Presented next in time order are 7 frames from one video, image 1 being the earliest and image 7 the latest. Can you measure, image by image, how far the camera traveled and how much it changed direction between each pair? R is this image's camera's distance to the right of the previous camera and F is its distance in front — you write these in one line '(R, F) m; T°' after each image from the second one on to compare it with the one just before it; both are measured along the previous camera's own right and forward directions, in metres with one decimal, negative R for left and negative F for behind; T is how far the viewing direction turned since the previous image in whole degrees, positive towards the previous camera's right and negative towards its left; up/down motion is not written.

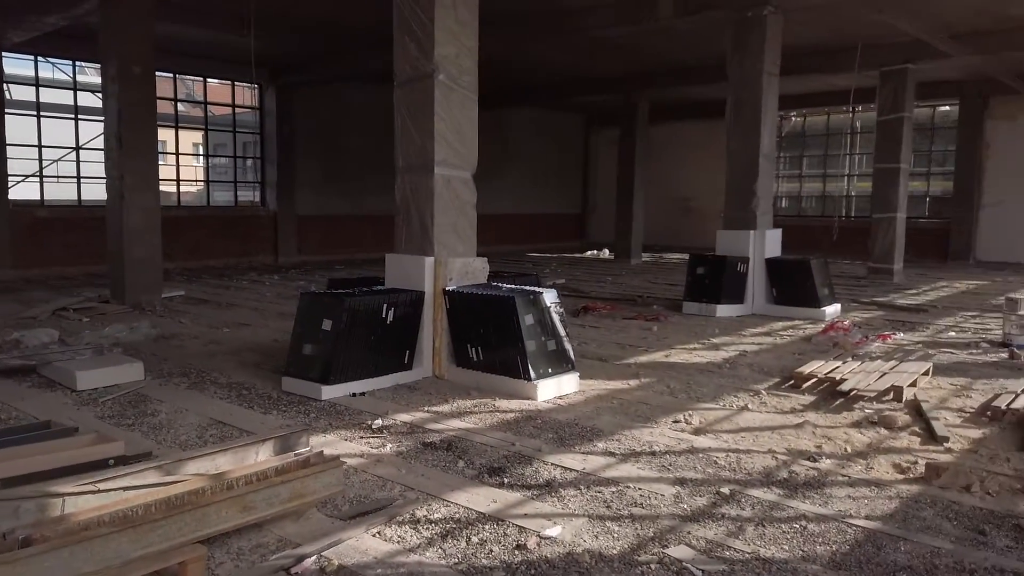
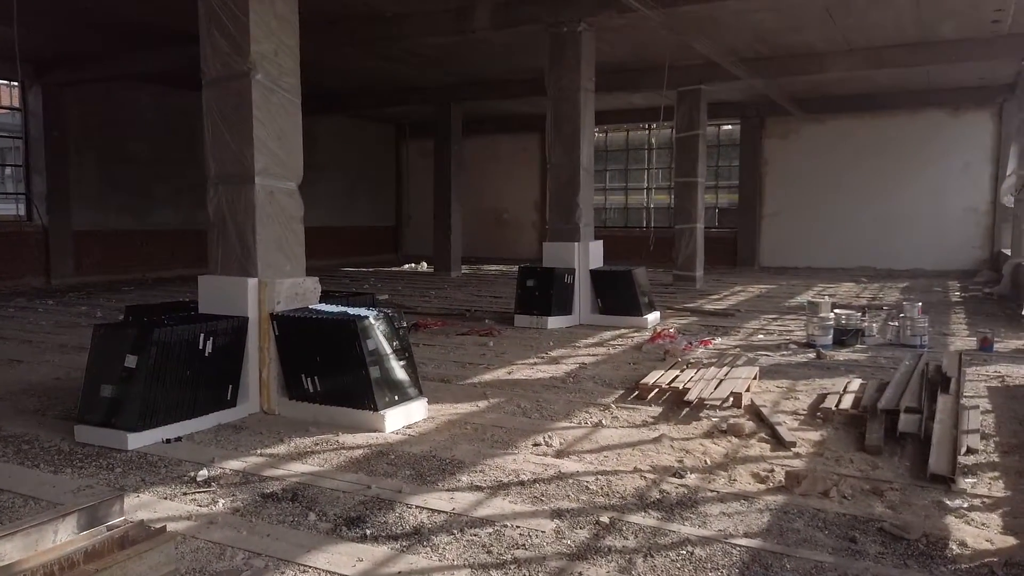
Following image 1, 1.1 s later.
(-0.2, +0.4) m; +14°
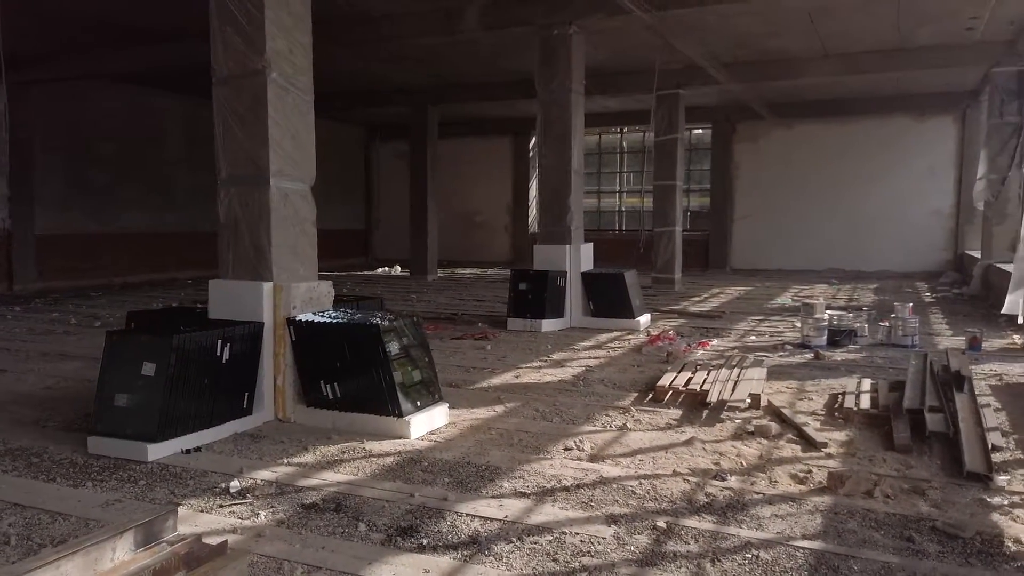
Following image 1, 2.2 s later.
(-0.4, +0.1) m; +3°
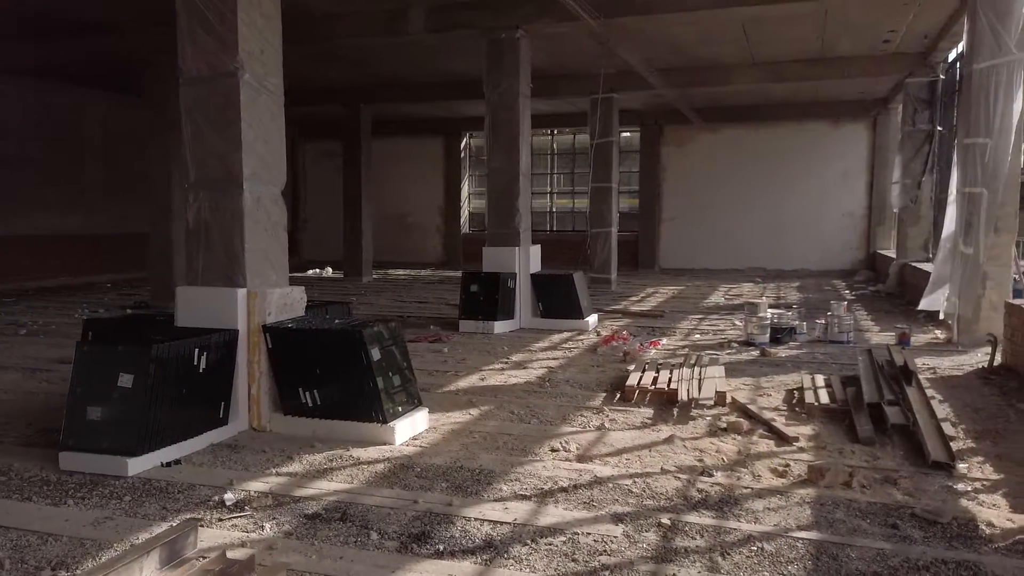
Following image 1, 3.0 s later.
(-0.4, 0.0) m; +6°
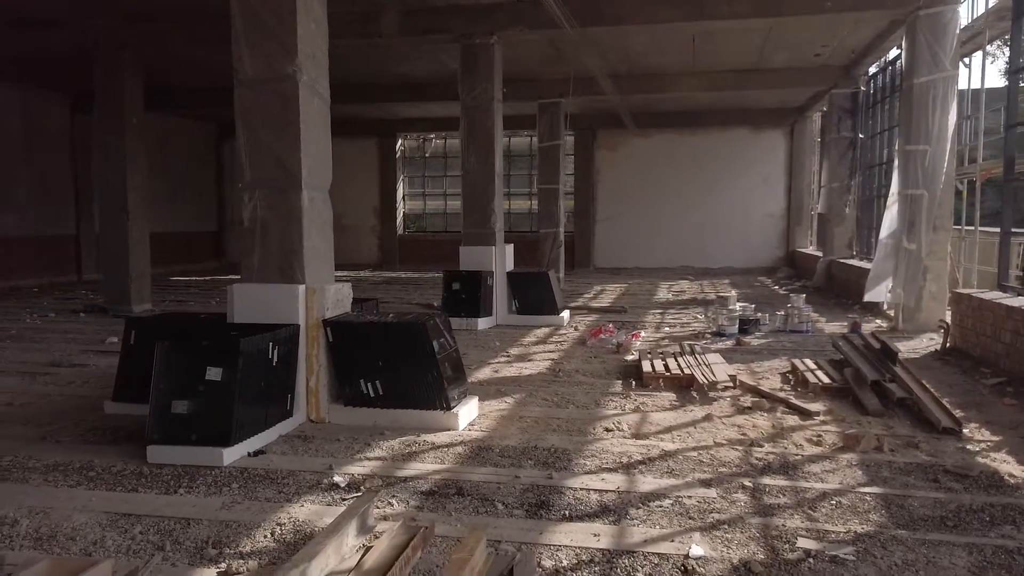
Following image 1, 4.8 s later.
(-0.9, -0.3) m; +7°
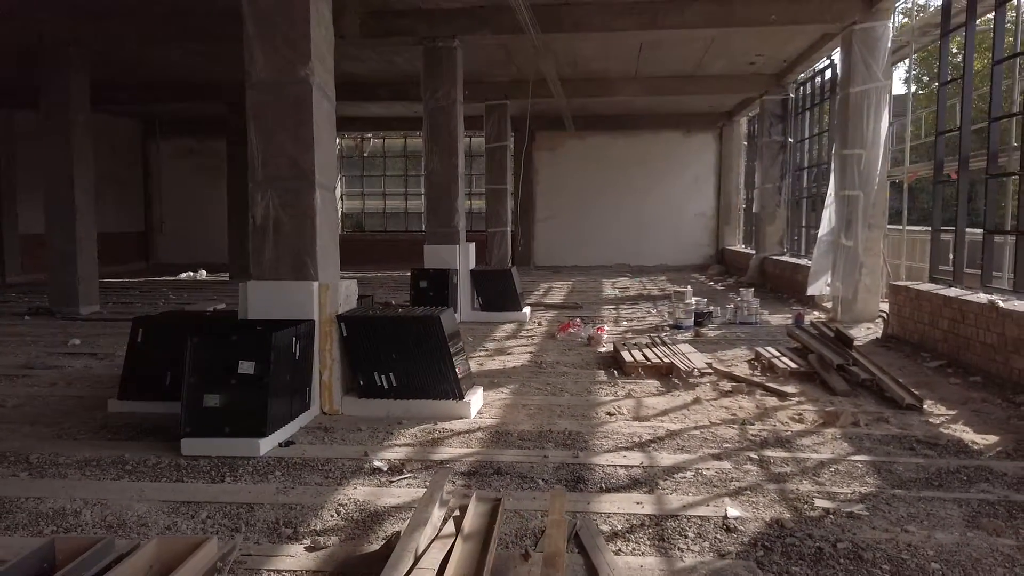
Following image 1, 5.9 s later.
(-0.6, -0.3) m; +6°
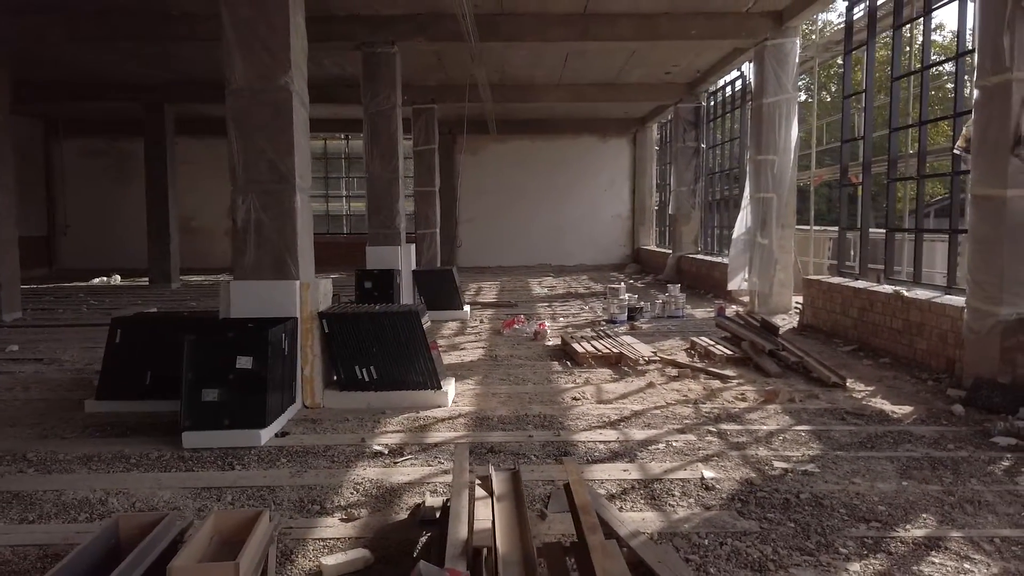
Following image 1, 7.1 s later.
(-0.5, -0.4) m; +7°
